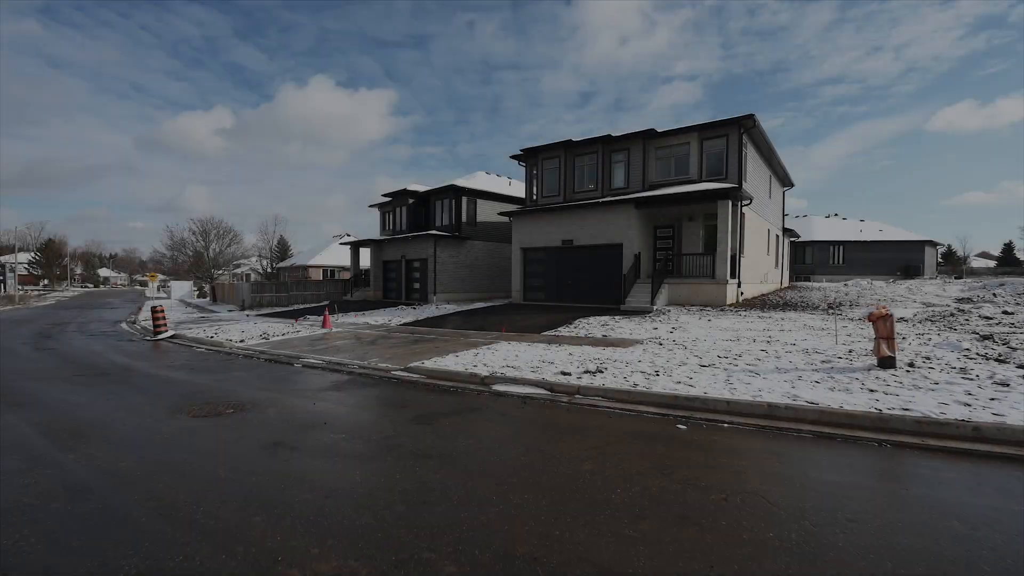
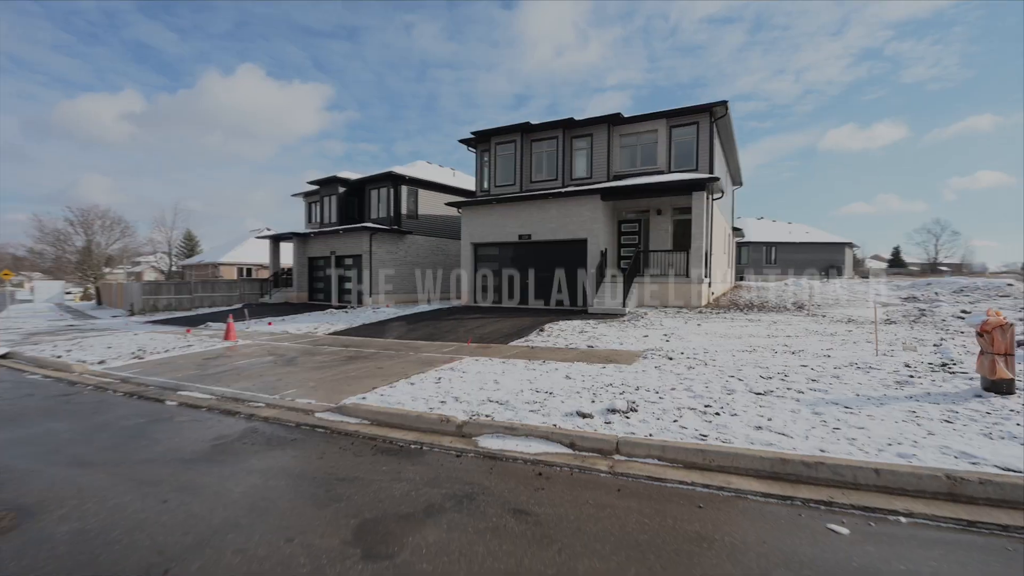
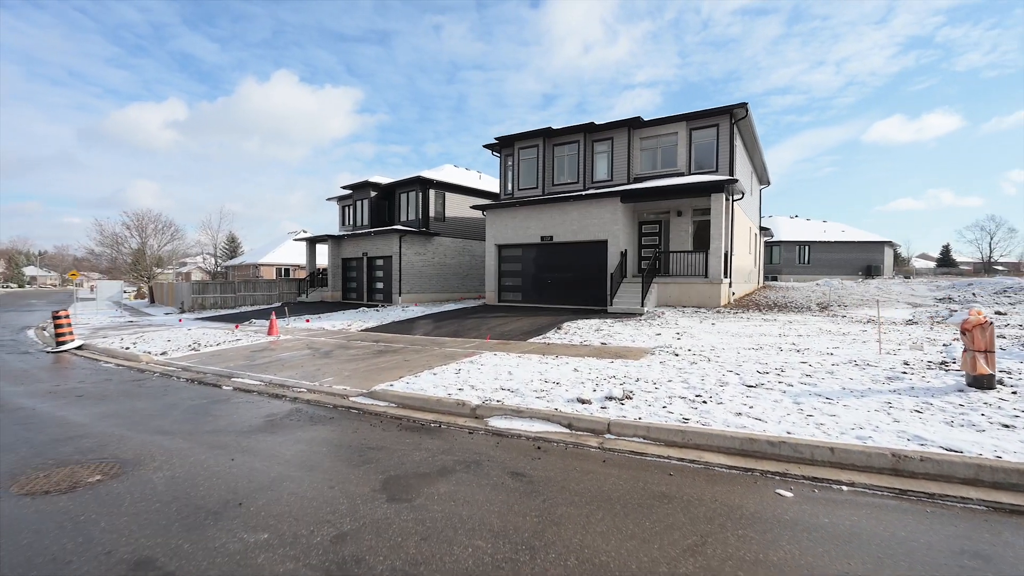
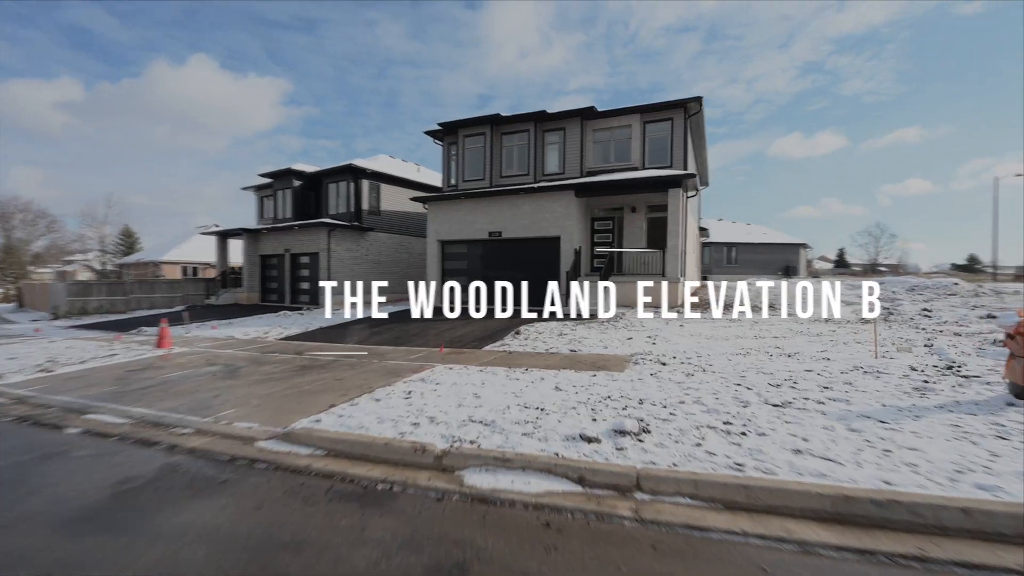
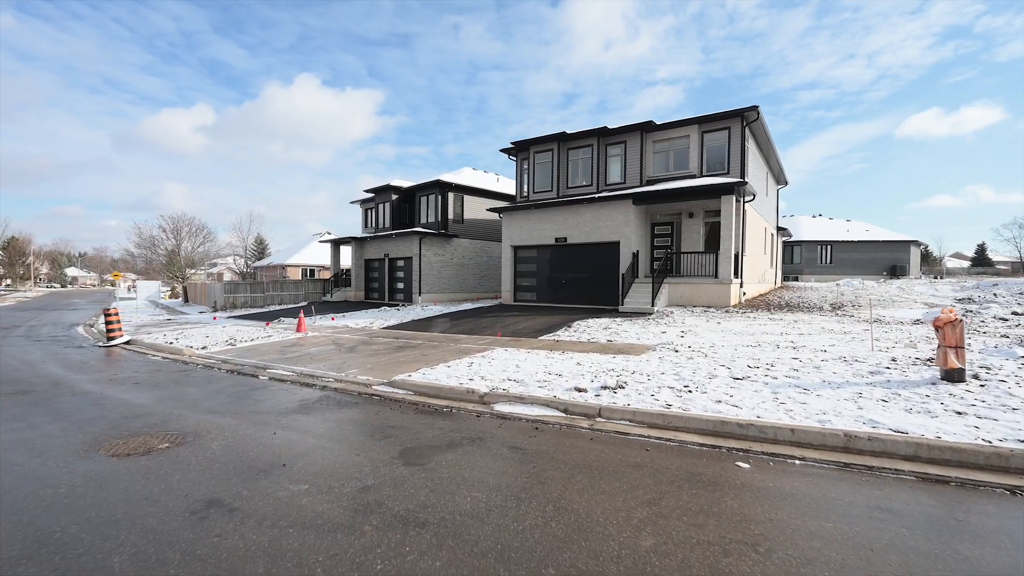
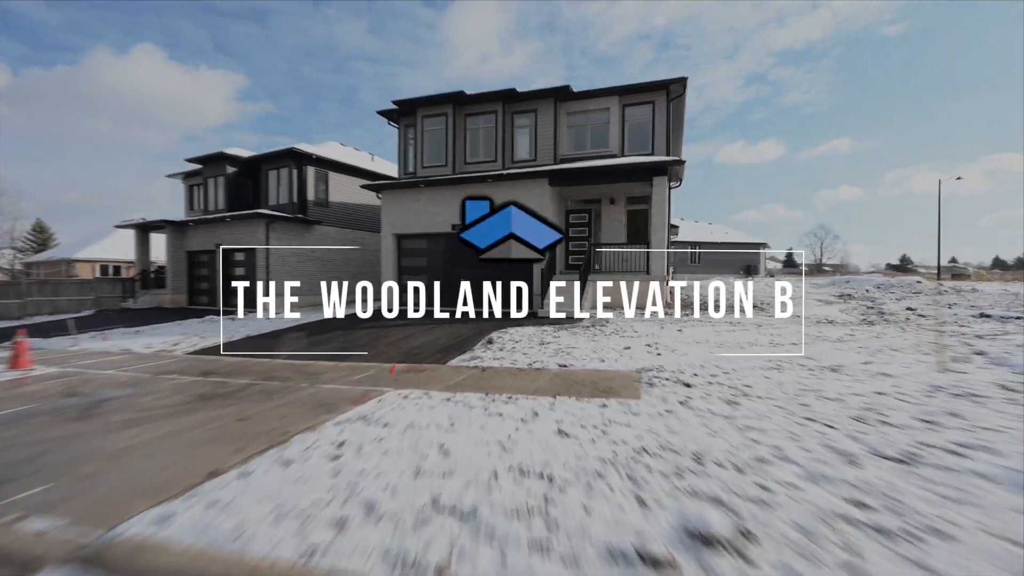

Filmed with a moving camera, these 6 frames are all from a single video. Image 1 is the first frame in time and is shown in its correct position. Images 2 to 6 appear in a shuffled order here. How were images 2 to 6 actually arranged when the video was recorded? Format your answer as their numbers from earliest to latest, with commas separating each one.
5, 3, 2, 4, 6
